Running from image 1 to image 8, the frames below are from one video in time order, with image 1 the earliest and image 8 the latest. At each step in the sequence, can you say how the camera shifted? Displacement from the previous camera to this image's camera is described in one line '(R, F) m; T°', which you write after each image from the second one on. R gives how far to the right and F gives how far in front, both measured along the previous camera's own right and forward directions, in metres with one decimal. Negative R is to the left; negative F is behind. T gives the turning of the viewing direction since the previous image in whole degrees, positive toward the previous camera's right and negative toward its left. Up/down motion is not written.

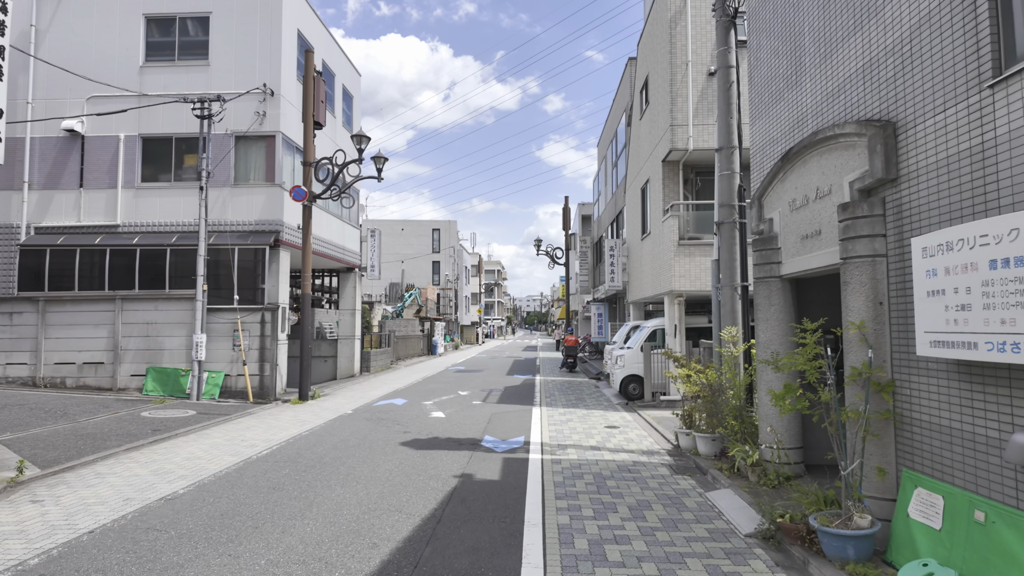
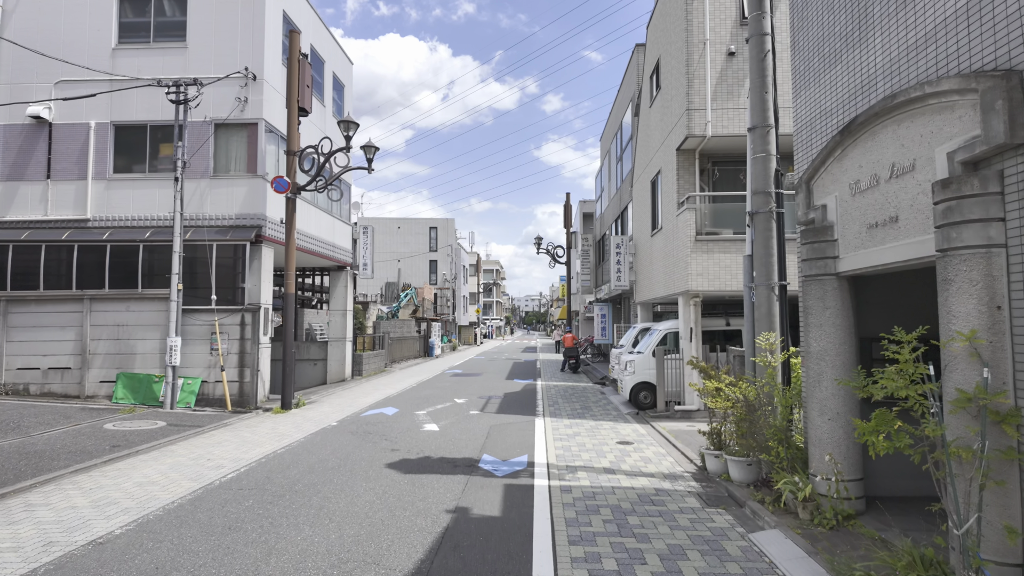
(0.0, +1.1) m; 0°
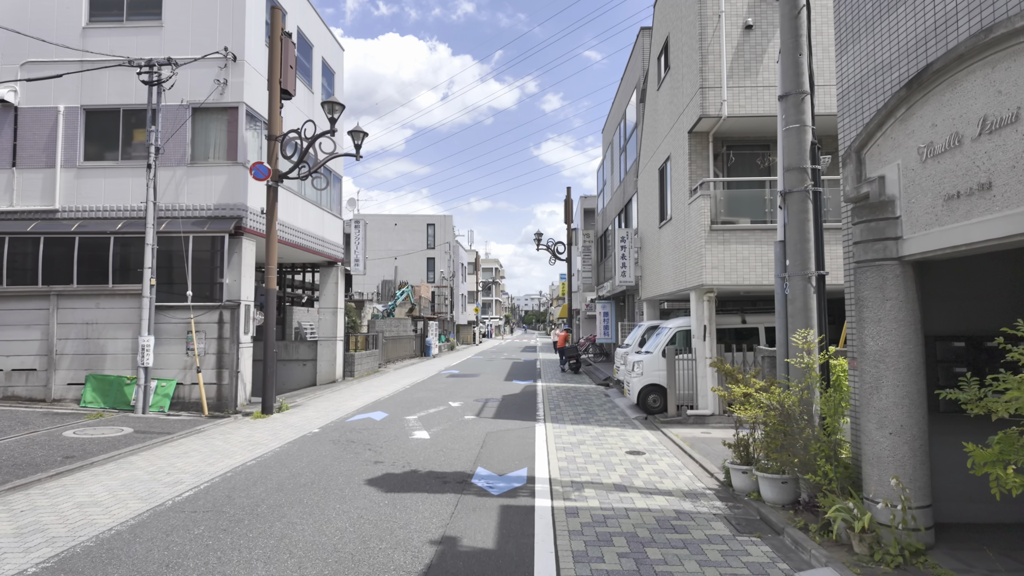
(0.0, +0.9) m; 0°
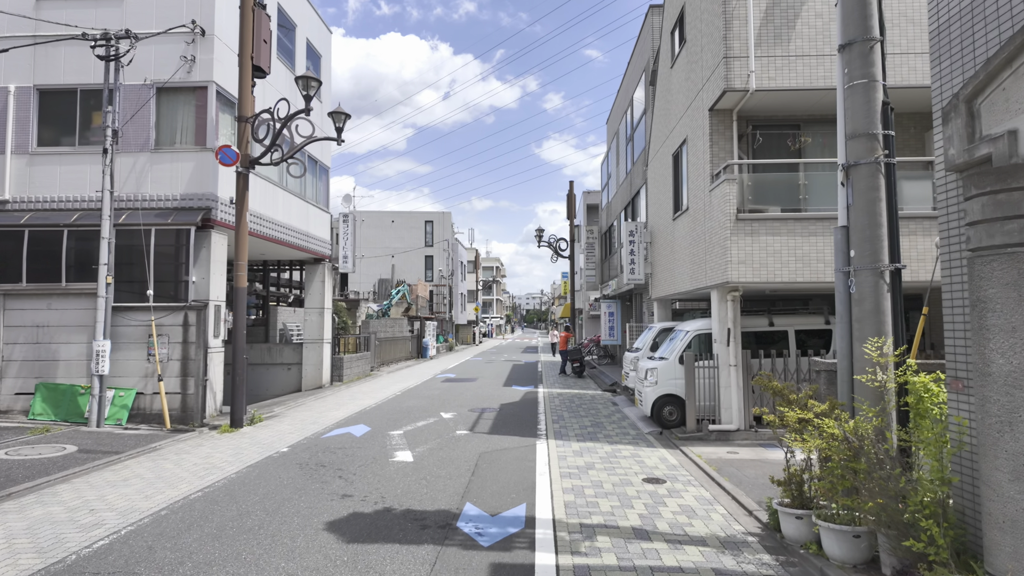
(+0.1, +1.3) m; 0°
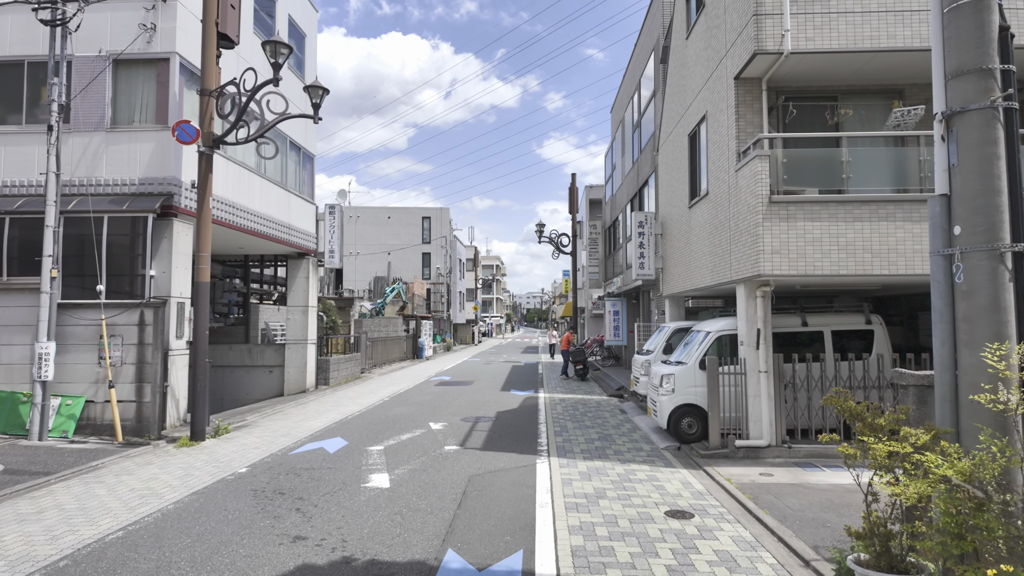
(+0.1, +1.2) m; 0°
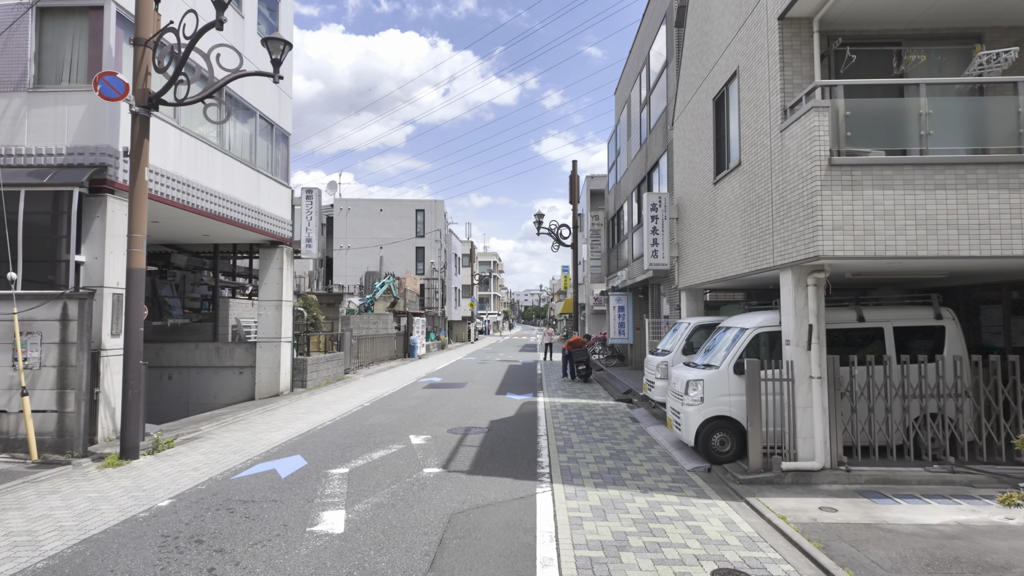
(0.0, +1.6) m; 0°
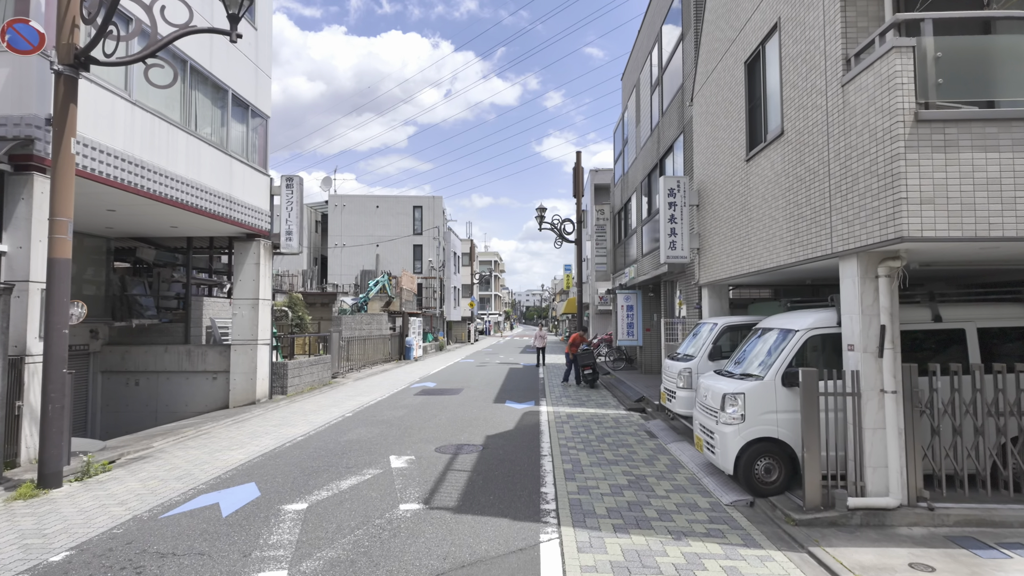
(0.0, +1.3) m; 0°
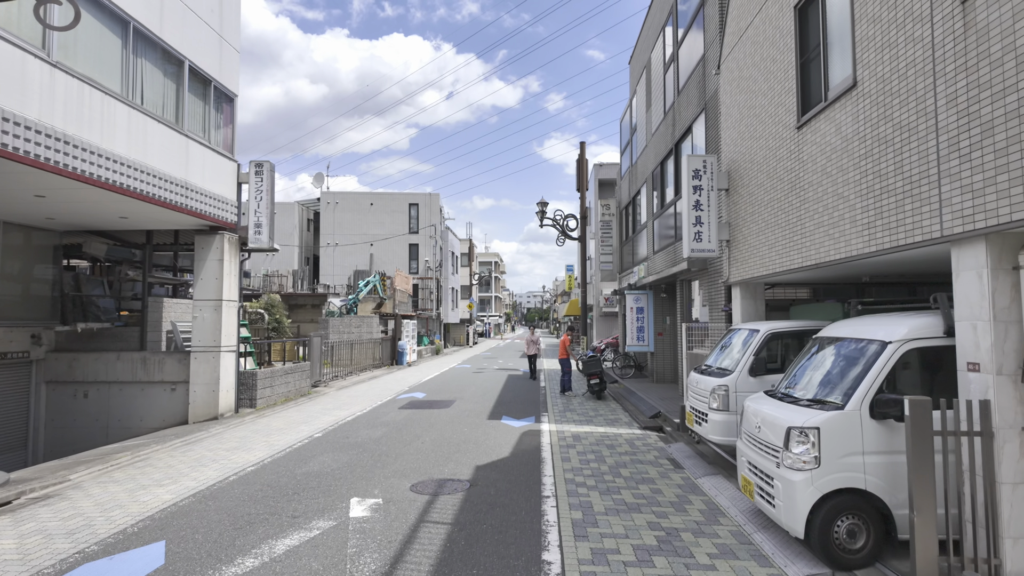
(+0.1, +1.6) m; 0°
